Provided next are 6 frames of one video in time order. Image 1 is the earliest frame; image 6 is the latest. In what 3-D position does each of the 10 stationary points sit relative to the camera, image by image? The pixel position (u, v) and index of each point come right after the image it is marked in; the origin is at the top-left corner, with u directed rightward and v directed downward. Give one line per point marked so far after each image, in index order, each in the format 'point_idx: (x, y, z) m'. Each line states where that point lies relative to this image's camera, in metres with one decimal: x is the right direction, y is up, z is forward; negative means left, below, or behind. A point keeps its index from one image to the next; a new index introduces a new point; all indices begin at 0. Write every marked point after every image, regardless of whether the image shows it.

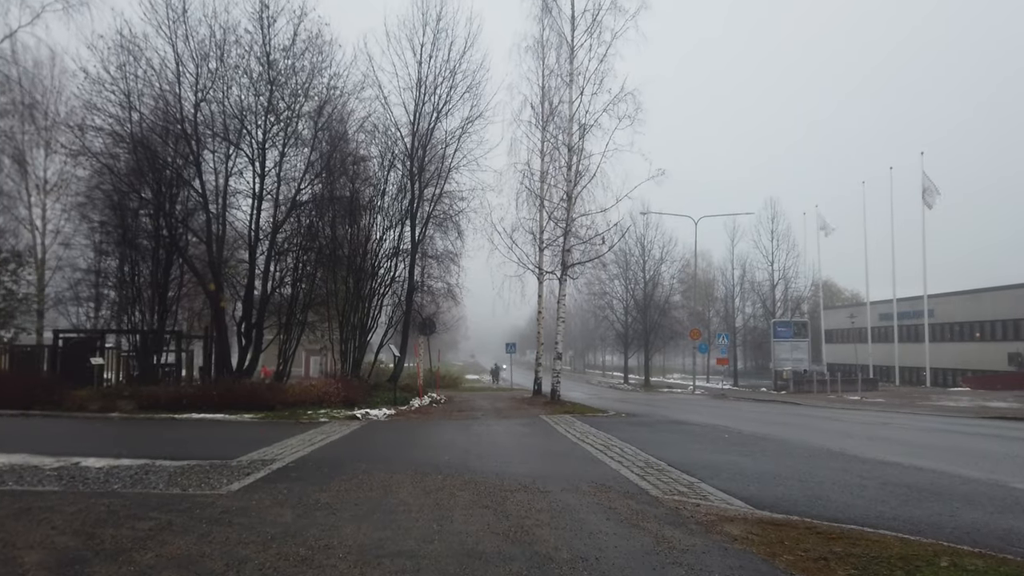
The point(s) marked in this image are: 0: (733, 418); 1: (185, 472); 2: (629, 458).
0: (+5.2, -3.1, +18.2) m
1: (-2.6, -1.5, +6.2) m
2: (+1.2, -1.7, +7.7) m
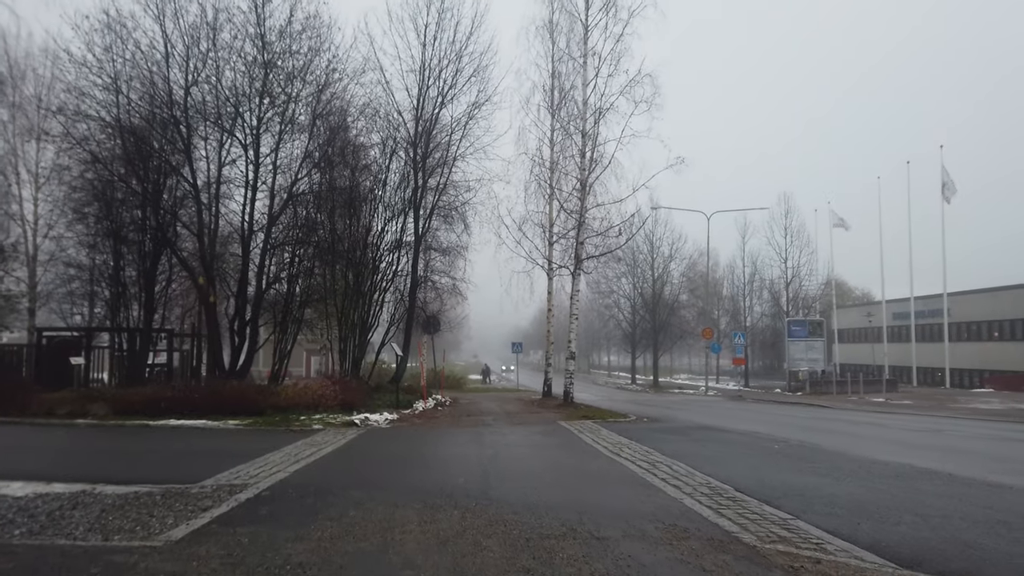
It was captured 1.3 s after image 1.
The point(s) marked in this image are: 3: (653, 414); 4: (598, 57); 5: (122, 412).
0: (+5.5, -3.0, +16.7) m
1: (-2.4, -1.4, +4.8) m
2: (+1.4, -1.6, +6.3) m
3: (+3.5, -3.1, +19.0) m
4: (+2.1, +5.6, +18.8) m
5: (-6.9, -2.2, +13.5) m
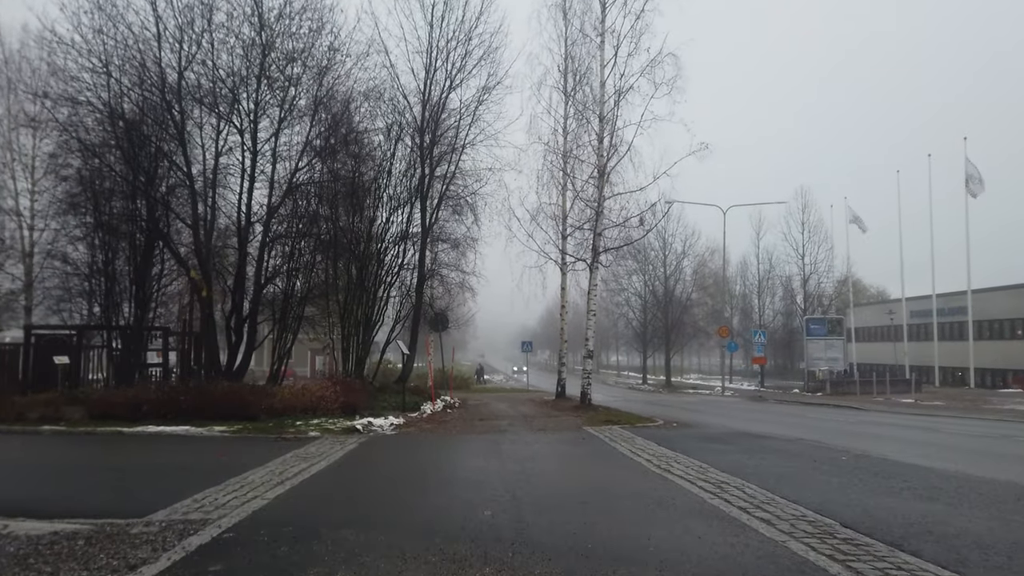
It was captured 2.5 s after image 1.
0: (+5.8, -2.8, +15.4) m
1: (-2.2, -1.2, +3.5) m
2: (+1.7, -1.4, +4.9) m
3: (+3.8, -3.0, +17.6) m
4: (+2.4, +5.7, +17.5) m
5: (-6.6, -2.1, +12.2) m
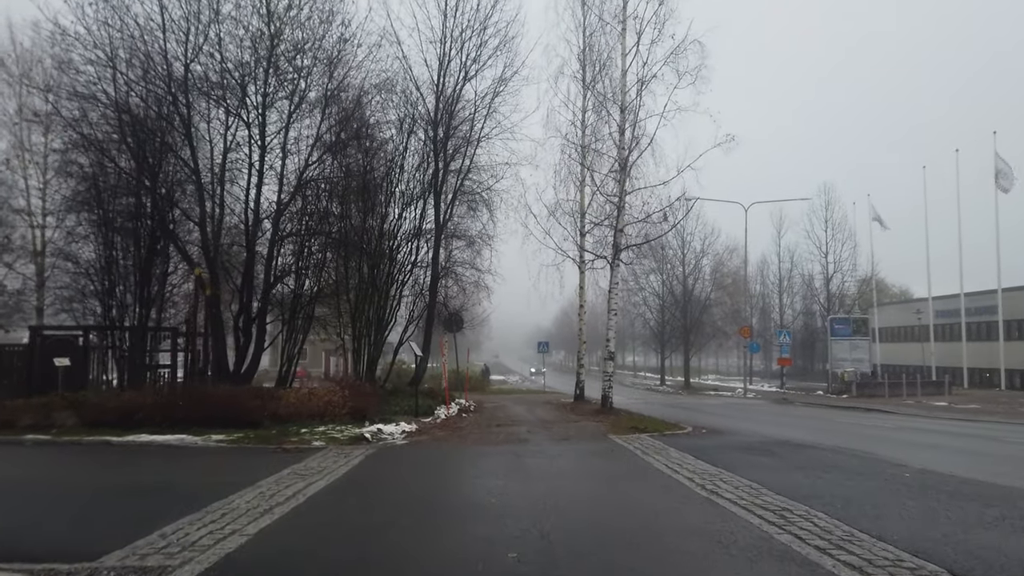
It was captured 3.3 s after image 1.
0: (+6.1, -2.8, +14.4) m
1: (-2.1, -1.2, +2.6) m
2: (+1.8, -1.4, +4.1) m
3: (+4.2, -2.9, +16.7) m
4: (+2.8, +5.7, +16.6) m
5: (-6.3, -2.0, +11.5) m
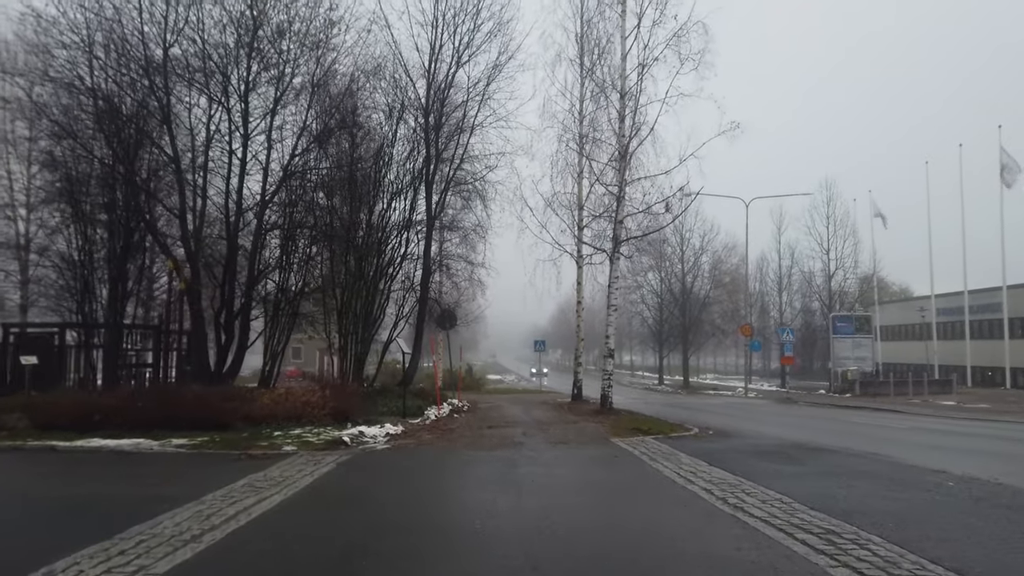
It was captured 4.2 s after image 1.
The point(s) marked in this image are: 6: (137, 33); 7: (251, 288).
0: (+6.0, -2.6, +13.5) m
1: (-2.1, -1.0, +1.7) m
2: (+1.8, -1.2, +3.2) m
3: (+4.1, -2.8, +15.8) m
4: (+2.7, +5.9, +15.7) m
5: (-6.4, -1.9, +10.6) m
6: (-9.0, +6.1, +18.3) m
7: (-6.7, 0.0, +19.4) m
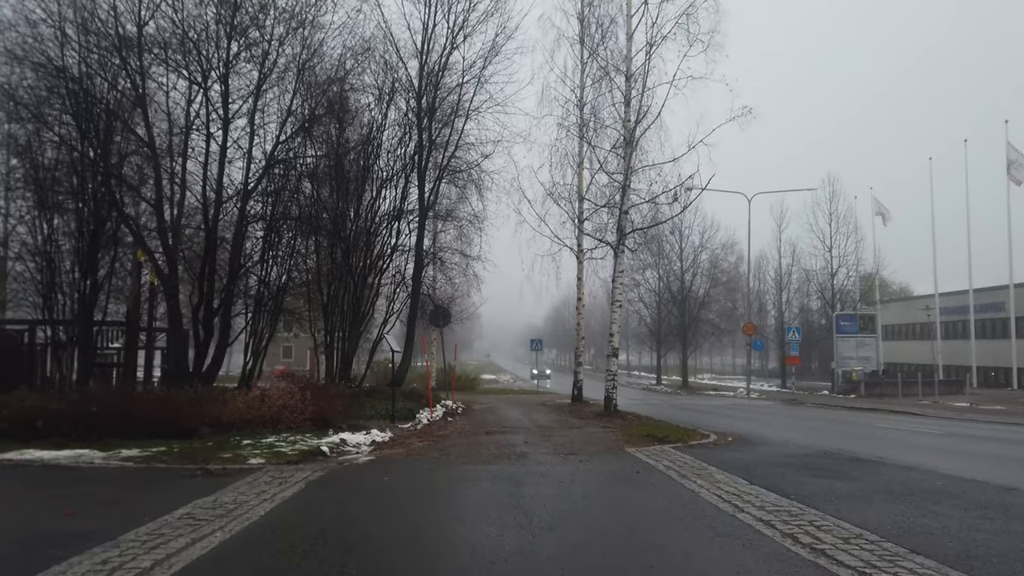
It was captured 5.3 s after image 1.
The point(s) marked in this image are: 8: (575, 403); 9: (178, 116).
0: (+6.0, -2.5, +12.4) m
1: (-2.0, -0.9, +0.5) m
2: (+1.9, -1.1, +2.0) m
3: (+4.1, -2.7, +14.7) m
4: (+2.7, +6.0, +14.5) m
5: (-6.4, -1.8, +9.4) m
6: (-9.0, +6.3, +17.0) m
7: (-6.7, +0.2, +18.2) m
8: (+1.6, -2.9, +19.5) m
9: (-8.1, +4.2, +18.4) m
